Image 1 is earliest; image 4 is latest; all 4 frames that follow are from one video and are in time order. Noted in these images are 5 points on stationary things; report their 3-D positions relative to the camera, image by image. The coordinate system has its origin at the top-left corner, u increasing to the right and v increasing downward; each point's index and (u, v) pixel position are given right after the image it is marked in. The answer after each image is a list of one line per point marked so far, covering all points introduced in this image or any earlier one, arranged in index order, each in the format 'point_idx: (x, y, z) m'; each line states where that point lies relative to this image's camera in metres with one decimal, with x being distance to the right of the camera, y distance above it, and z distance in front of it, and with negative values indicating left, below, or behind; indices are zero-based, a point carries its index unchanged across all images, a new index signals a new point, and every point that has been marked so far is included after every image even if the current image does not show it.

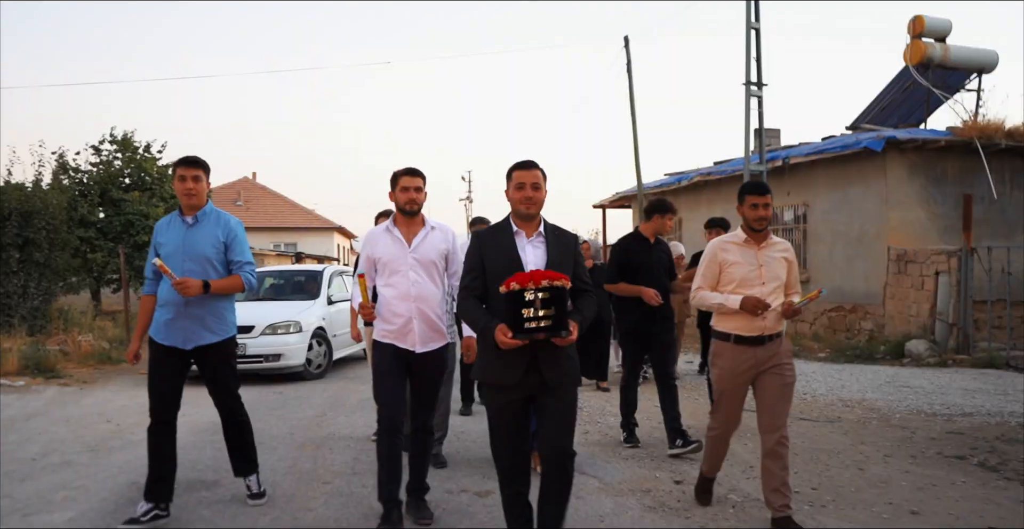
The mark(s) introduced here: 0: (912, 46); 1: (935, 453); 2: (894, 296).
0: (+7.1, +3.9, +15.0) m
1: (+3.1, -1.4, +6.3) m
2: (+6.1, -0.5, +13.7) m
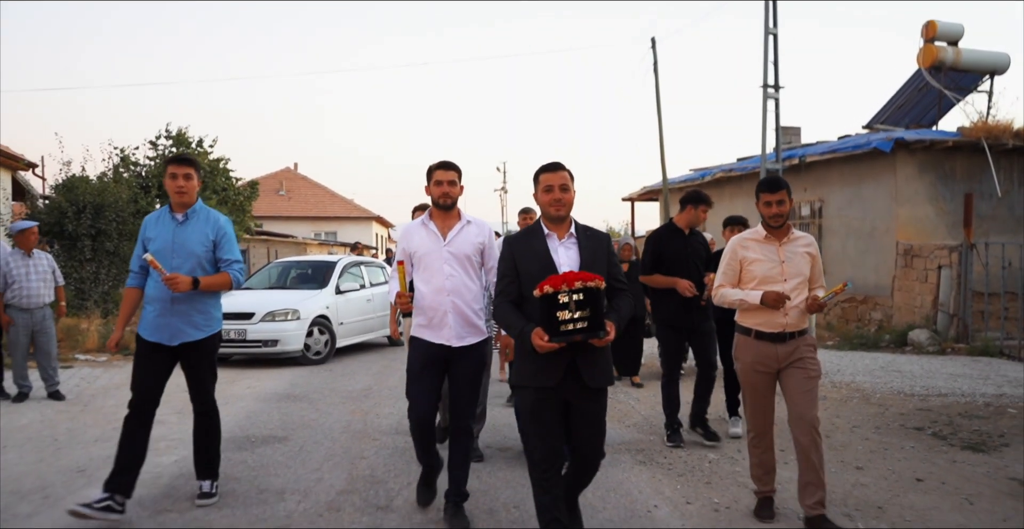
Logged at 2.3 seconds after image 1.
0: (+7.6, +4.0, +15.7) m
1: (+3.3, -1.4, +7.3) m
2: (+6.6, -0.4, +14.5) m
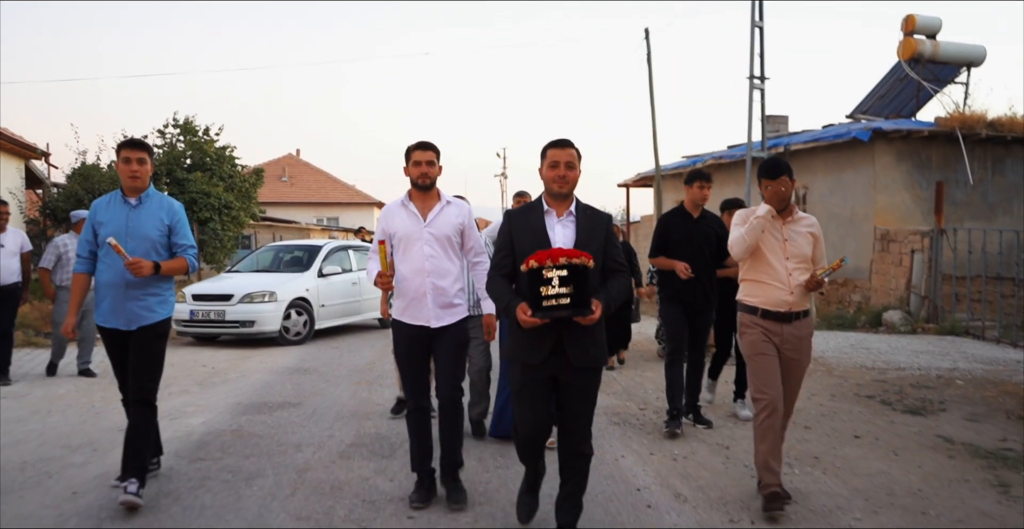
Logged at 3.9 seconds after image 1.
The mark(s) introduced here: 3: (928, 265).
0: (+7.6, +4.3, +16.4) m
1: (+3.2, -1.2, +8.0) m
2: (+6.6, -0.1, +15.3) m
3: (+6.7, 0.0, +13.8) m
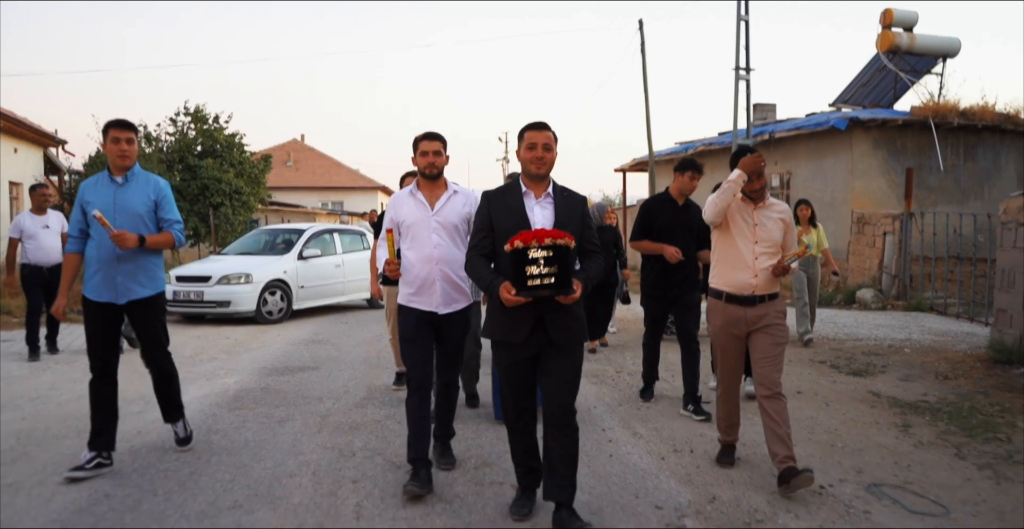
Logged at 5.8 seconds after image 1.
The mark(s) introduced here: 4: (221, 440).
0: (+7.5, +4.6, +17.3) m
1: (+3.1, -1.0, +9.0) m
2: (+6.5, +0.2, +16.2) m
3: (+6.7, +0.3, +14.8) m
4: (-1.9, -1.1, +5.6) m
